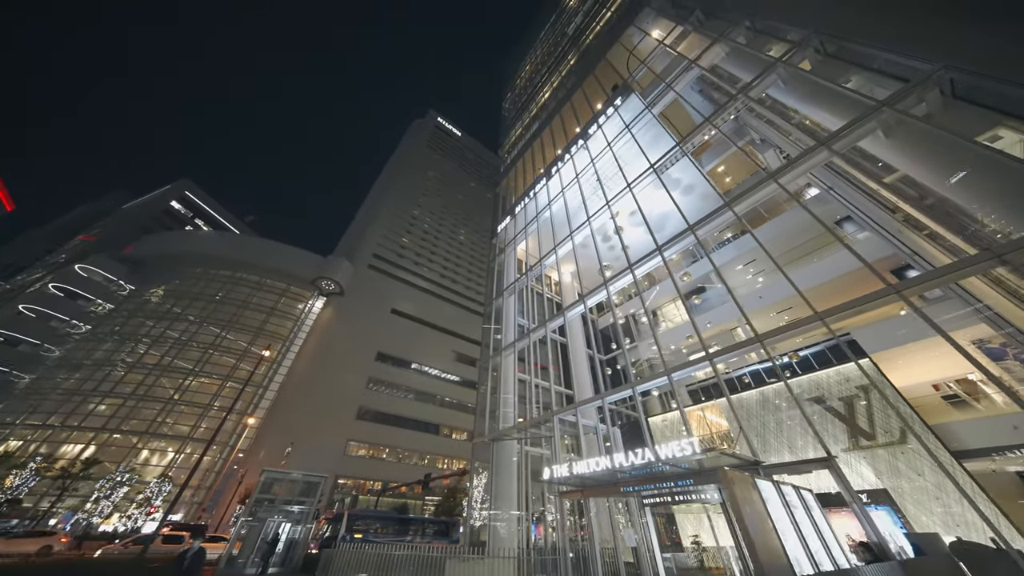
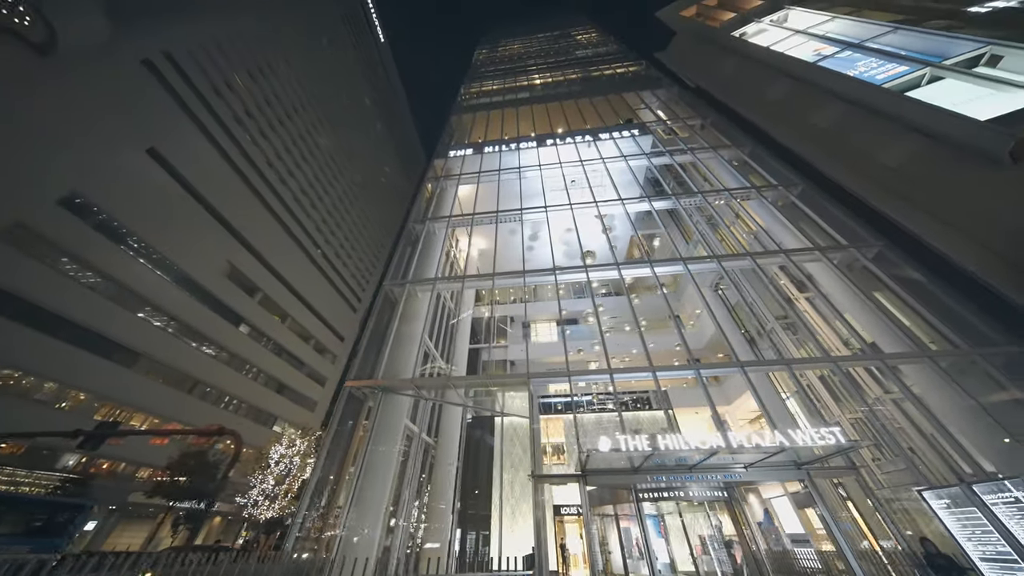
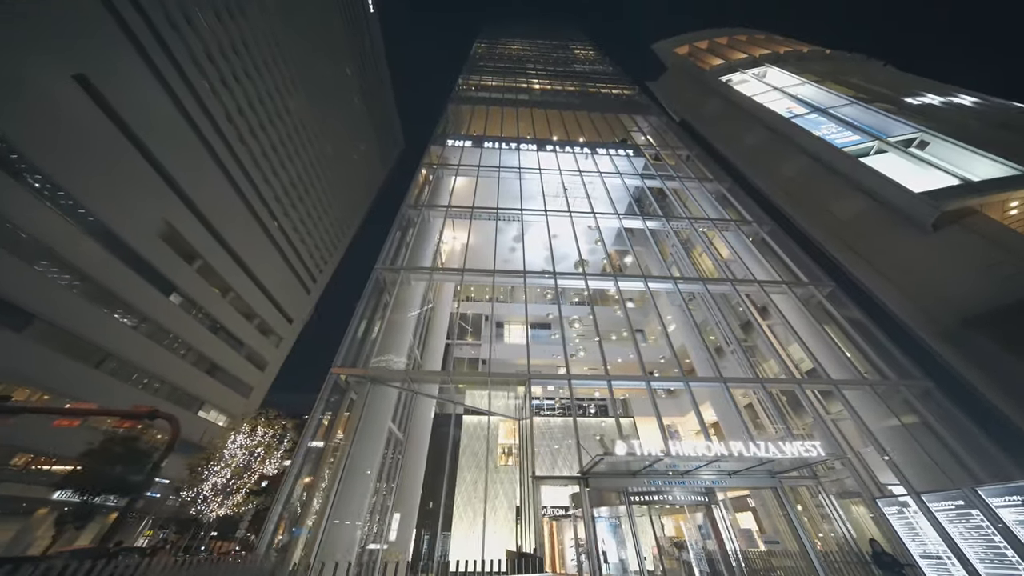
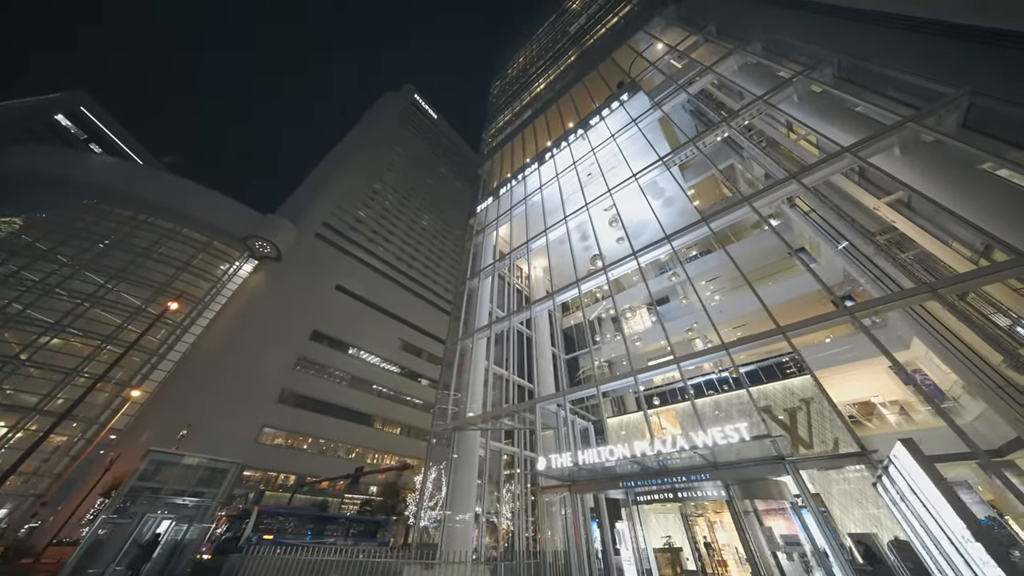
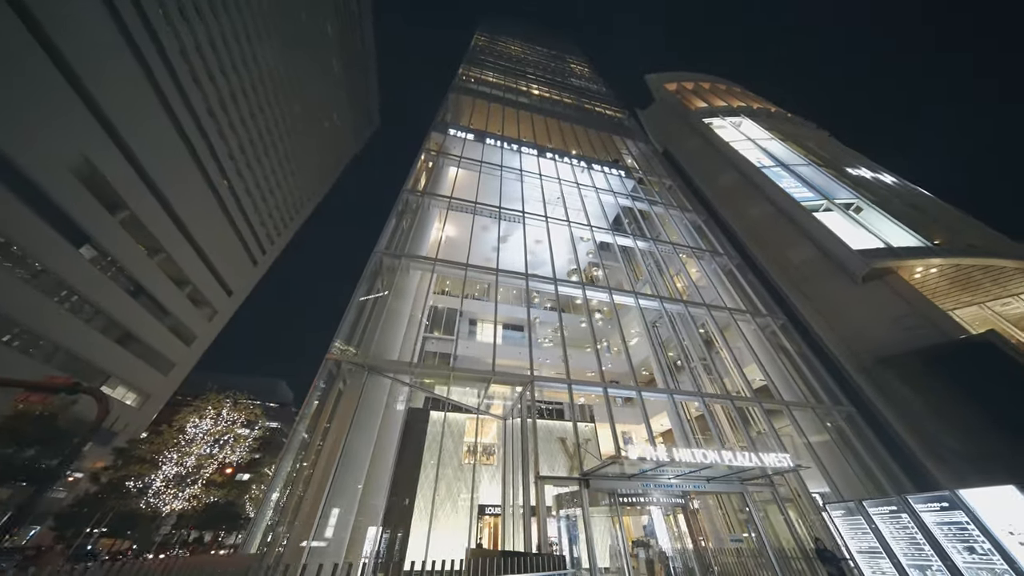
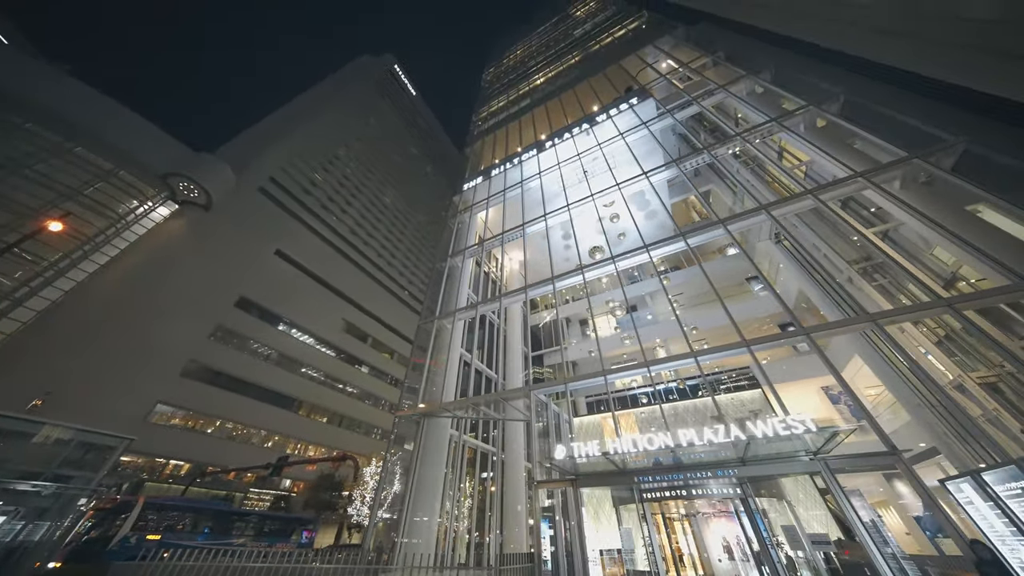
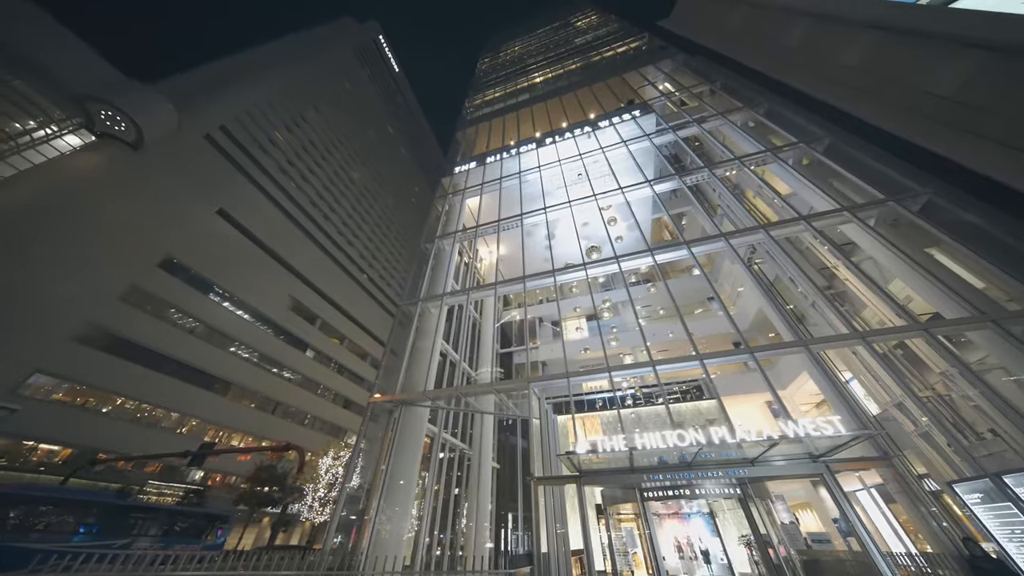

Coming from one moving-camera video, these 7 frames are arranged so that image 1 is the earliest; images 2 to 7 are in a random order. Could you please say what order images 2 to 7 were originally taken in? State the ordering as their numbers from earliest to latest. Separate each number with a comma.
4, 6, 7, 2, 3, 5
